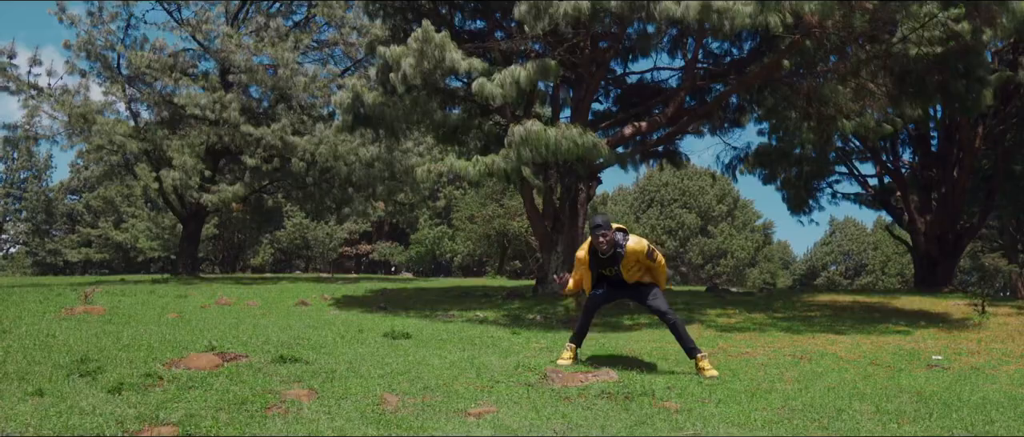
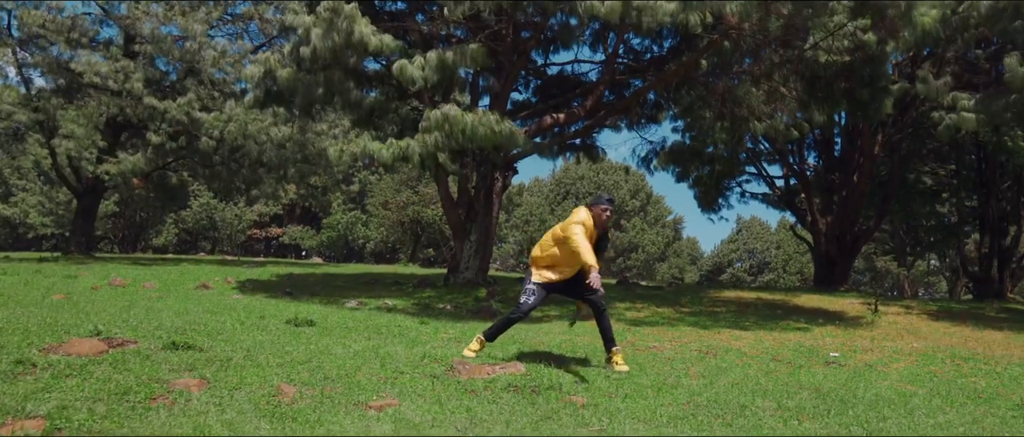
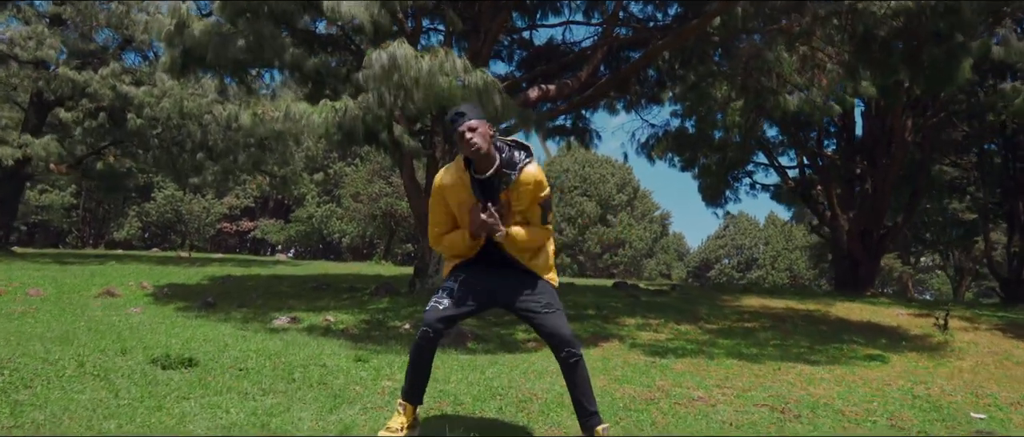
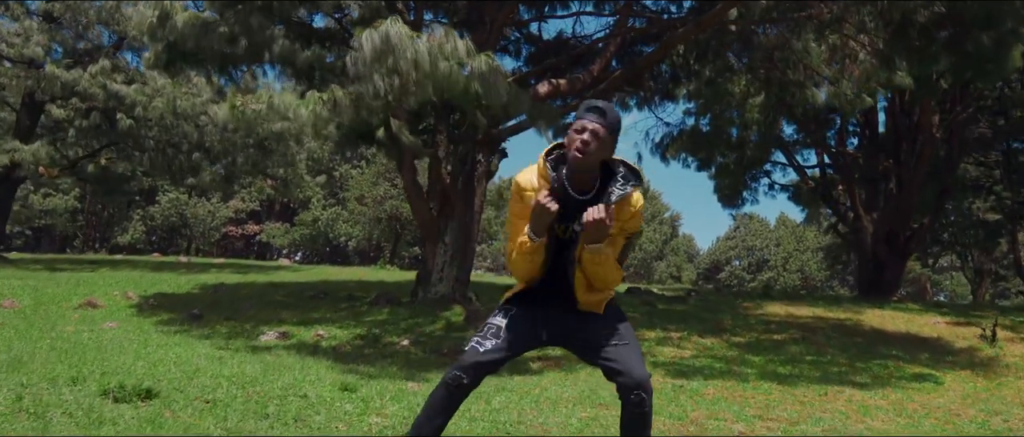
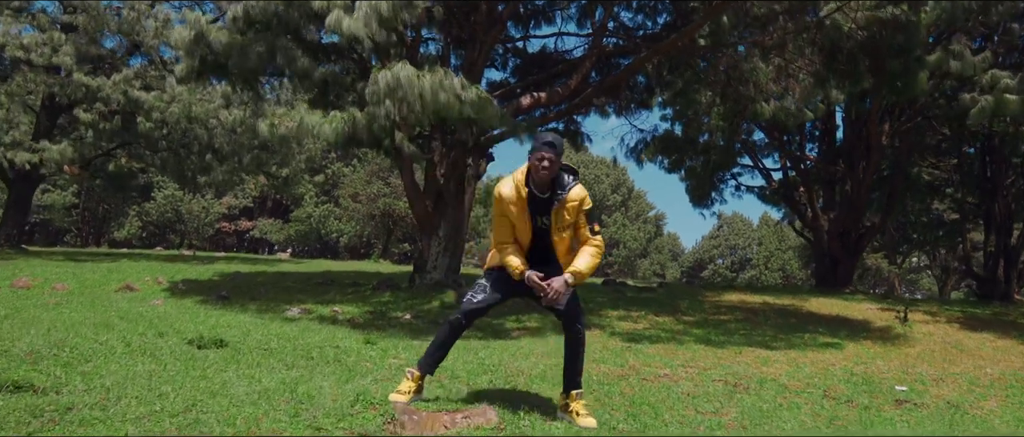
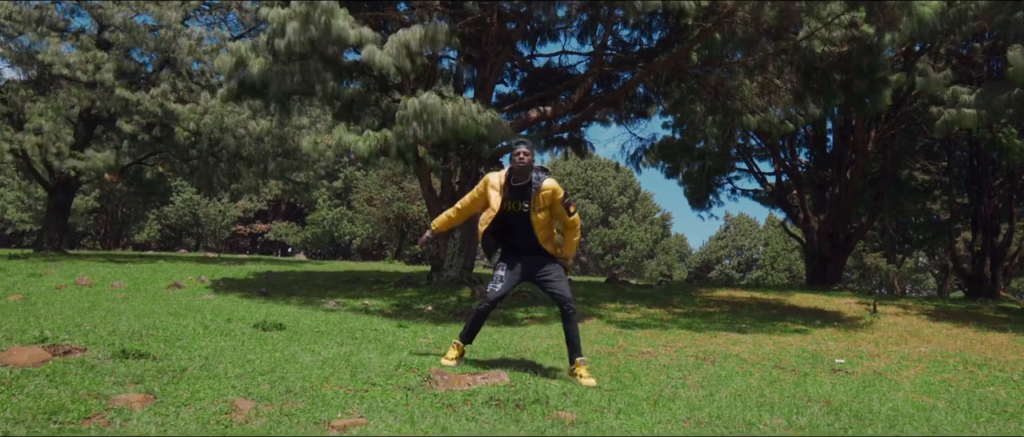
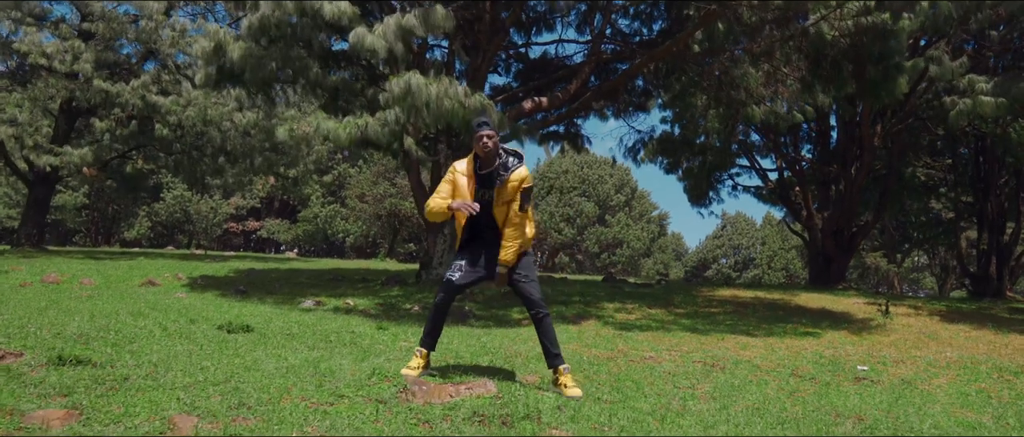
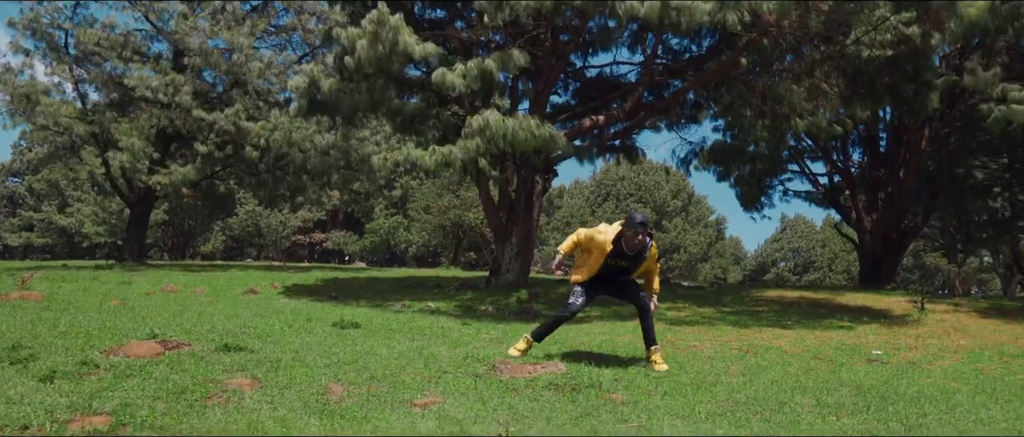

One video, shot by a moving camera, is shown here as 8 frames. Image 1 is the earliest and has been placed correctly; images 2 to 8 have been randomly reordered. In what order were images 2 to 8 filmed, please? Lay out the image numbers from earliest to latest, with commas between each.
8, 2, 6, 7, 5, 3, 4
